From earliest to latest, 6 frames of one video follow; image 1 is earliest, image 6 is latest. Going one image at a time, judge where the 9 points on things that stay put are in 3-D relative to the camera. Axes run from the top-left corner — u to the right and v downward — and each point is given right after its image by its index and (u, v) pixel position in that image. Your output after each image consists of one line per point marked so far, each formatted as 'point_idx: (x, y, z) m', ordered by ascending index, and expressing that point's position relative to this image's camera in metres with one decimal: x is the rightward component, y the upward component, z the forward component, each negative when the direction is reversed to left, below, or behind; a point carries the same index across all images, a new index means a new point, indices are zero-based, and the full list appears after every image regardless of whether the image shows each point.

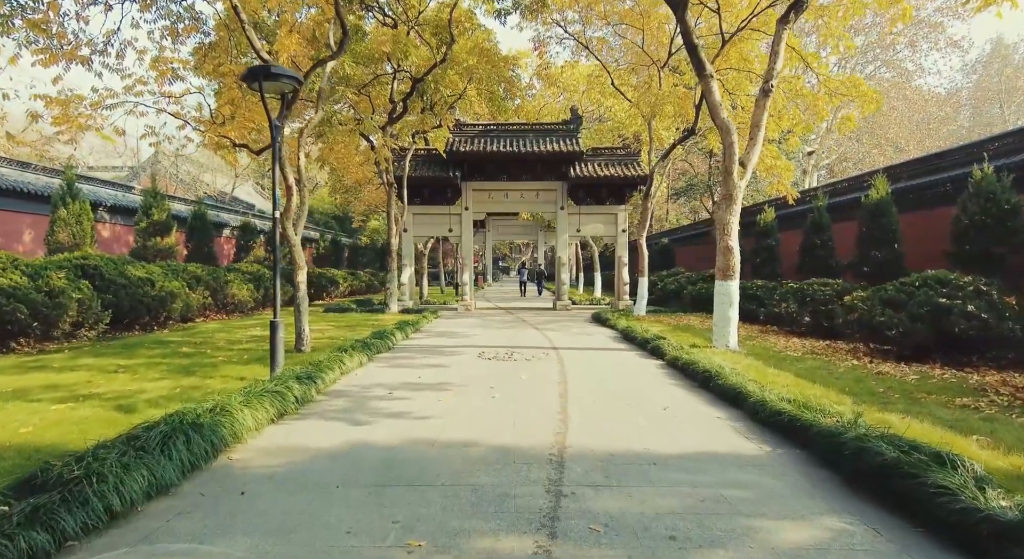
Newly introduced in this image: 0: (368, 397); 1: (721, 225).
0: (-1.4, -1.2, +5.6) m
1: (+3.1, +0.8, +8.7) m
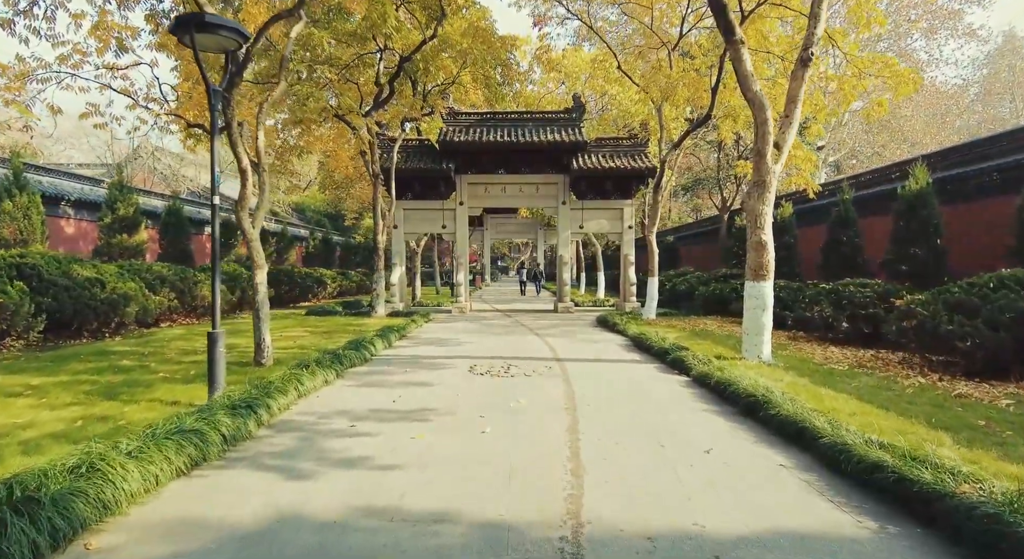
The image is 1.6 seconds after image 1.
0: (-1.4, -1.2, +4.4) m
1: (+3.1, +0.8, +7.5) m
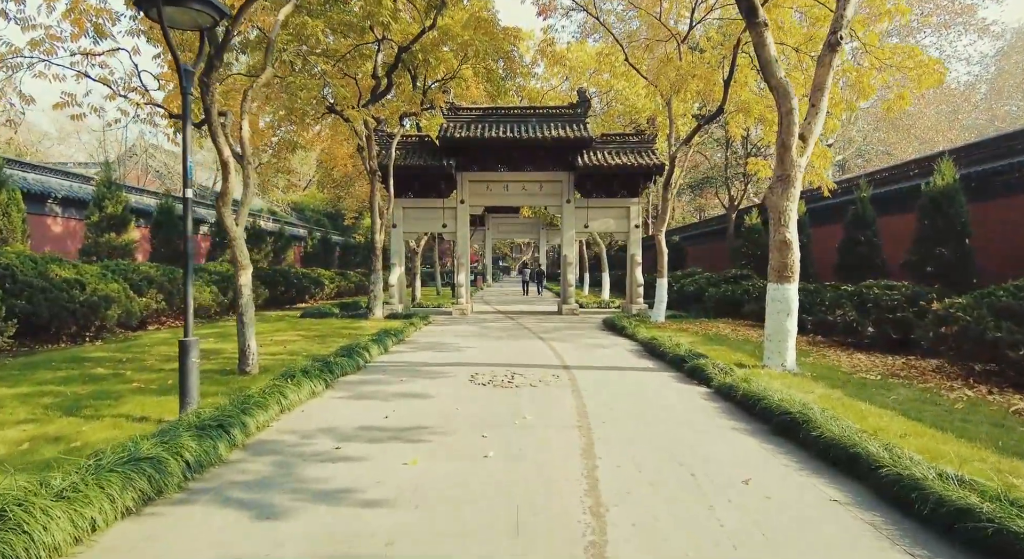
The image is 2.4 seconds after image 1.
0: (-1.4, -1.2, +3.9) m
1: (+3.1, +0.8, +6.9) m
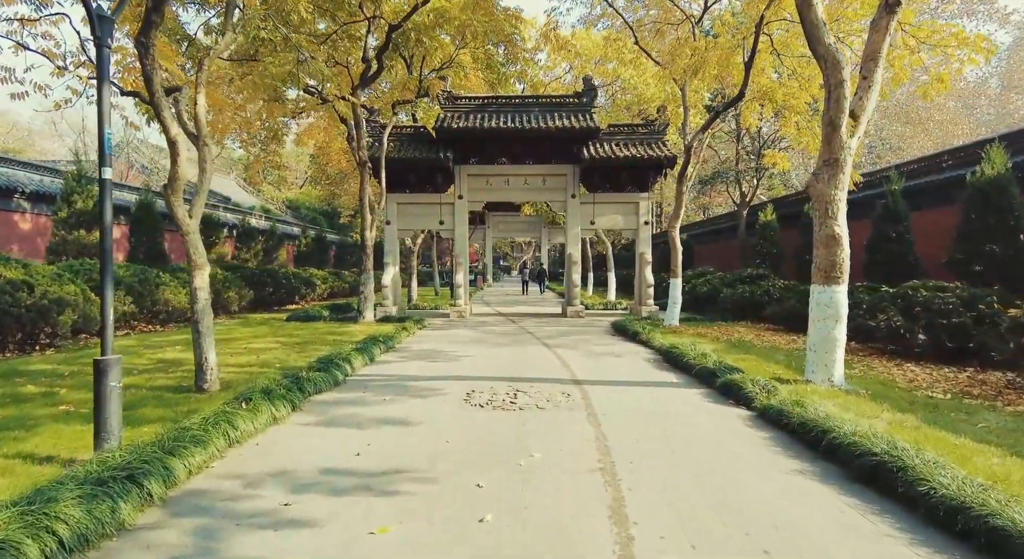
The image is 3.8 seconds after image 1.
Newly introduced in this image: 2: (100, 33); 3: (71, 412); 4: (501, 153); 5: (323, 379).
0: (-1.4, -1.2, +2.9) m
1: (+3.2, +0.8, +6.0) m
2: (-2.7, +1.6, +3.8) m
3: (-3.7, -1.1, +4.8) m
4: (-0.3, +3.3, +15.2) m
5: (-1.9, -1.0, +6.0) m
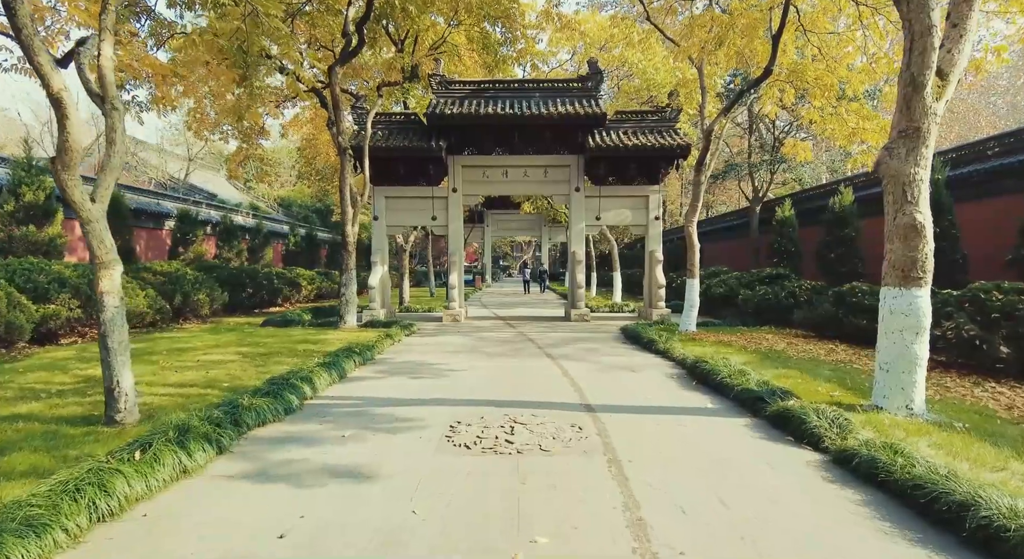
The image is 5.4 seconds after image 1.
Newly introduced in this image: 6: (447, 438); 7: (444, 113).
0: (-1.4, -1.2, +1.7) m
1: (+3.1, +0.8, +4.7) m
2: (-2.7, +1.6, +2.6) m
3: (-3.7, -1.1, +3.6) m
4: (-0.3, +3.3, +14.0) m
5: (-2.0, -1.0, +4.7) m
6: (-0.5, -1.2, +4.4) m
7: (-1.5, +3.7, +13.0) m
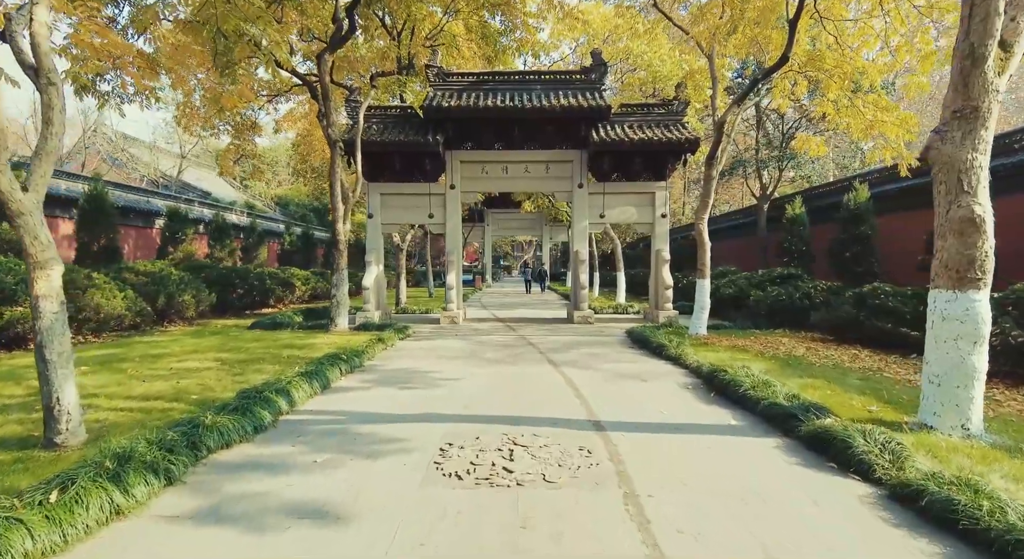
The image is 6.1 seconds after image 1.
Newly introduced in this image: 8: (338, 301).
0: (-1.4, -1.2, +1.1) m
1: (+3.1, +0.7, +4.1) m
2: (-2.7, +1.6, +2.0) m
3: (-3.7, -1.1, +3.0) m
4: (-0.3, +3.3, +13.4) m
5: (-2.0, -1.0, +4.2) m
6: (-0.5, -1.2, +3.8) m
7: (-1.5, +3.7, +12.4) m
8: (-3.3, -0.4, +11.0) m
